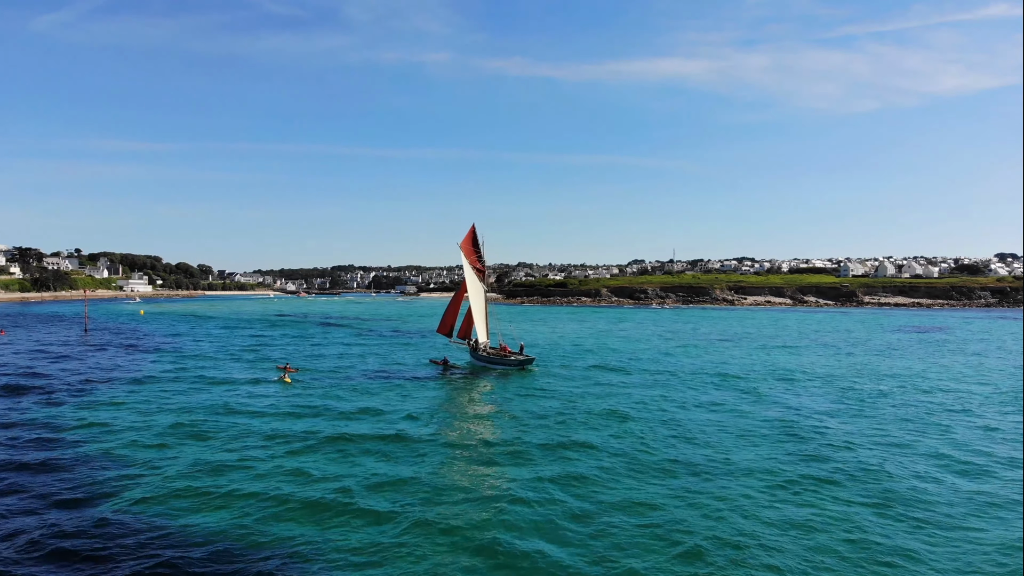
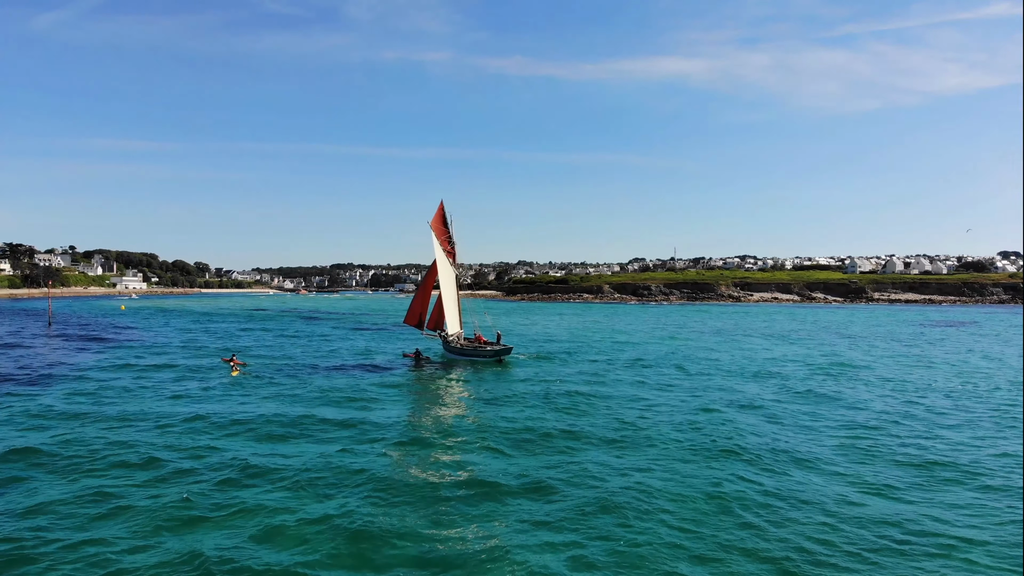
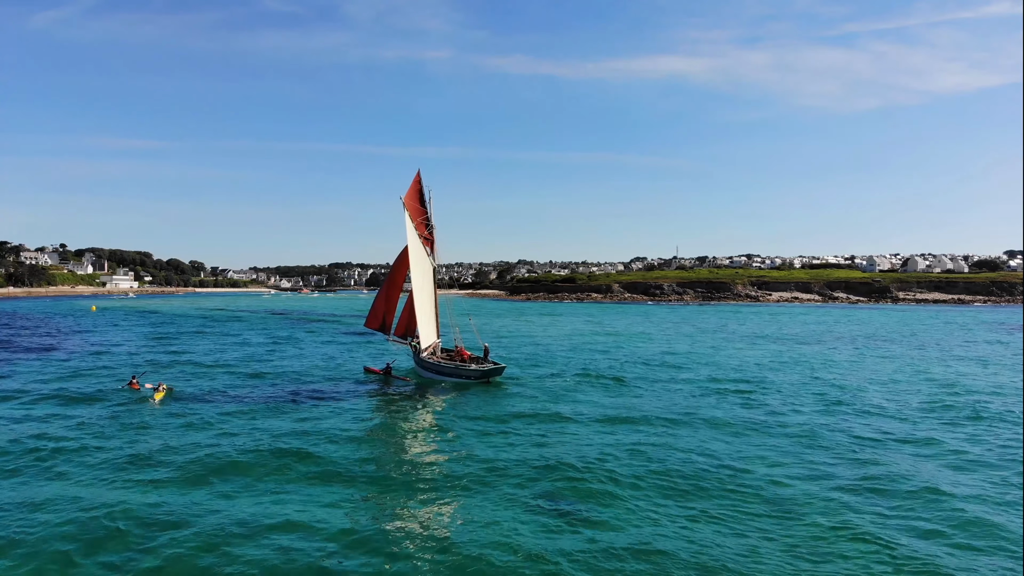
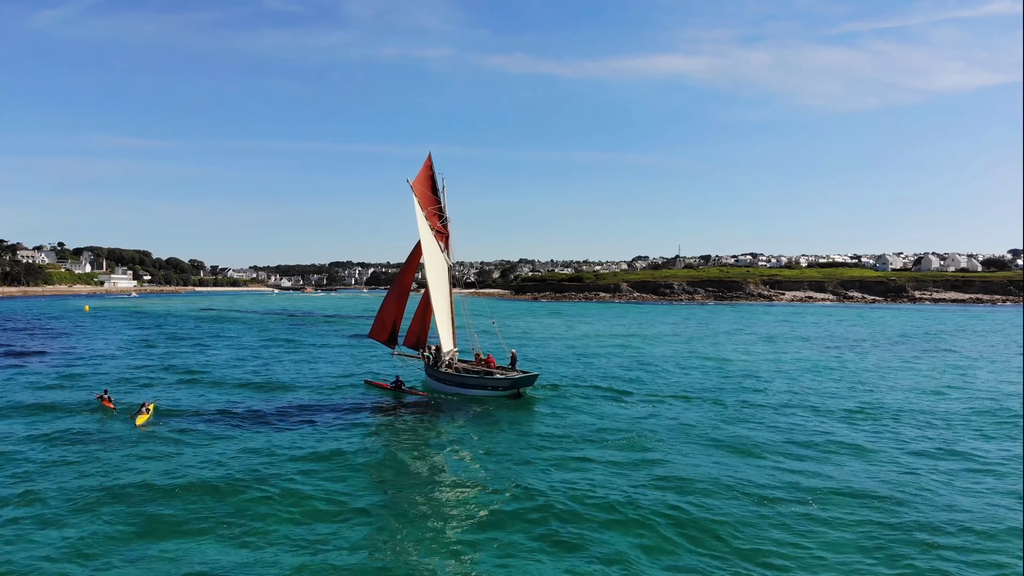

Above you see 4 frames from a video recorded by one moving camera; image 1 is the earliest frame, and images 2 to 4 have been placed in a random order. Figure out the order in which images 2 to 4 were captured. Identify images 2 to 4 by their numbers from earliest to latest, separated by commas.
2, 3, 4
